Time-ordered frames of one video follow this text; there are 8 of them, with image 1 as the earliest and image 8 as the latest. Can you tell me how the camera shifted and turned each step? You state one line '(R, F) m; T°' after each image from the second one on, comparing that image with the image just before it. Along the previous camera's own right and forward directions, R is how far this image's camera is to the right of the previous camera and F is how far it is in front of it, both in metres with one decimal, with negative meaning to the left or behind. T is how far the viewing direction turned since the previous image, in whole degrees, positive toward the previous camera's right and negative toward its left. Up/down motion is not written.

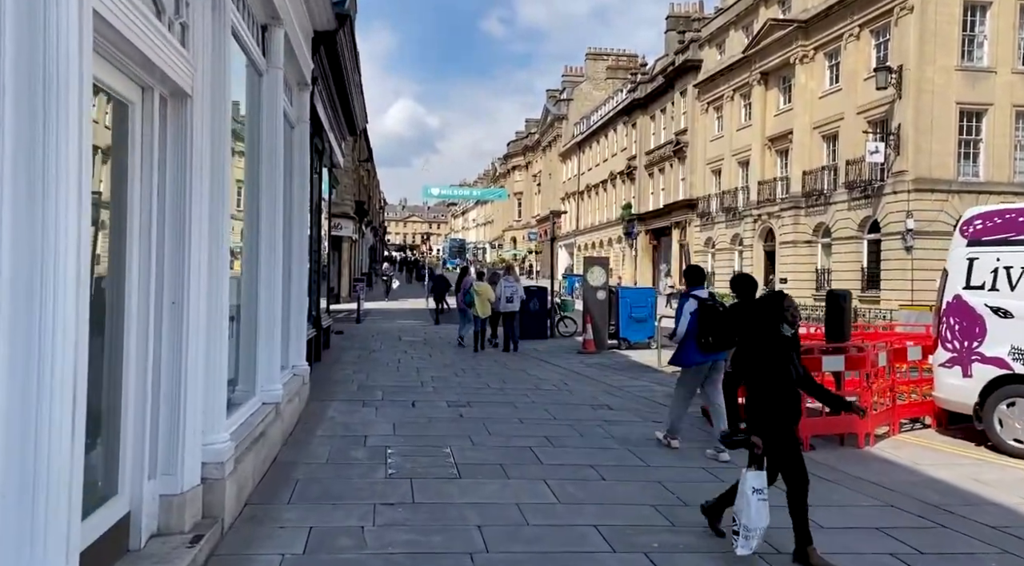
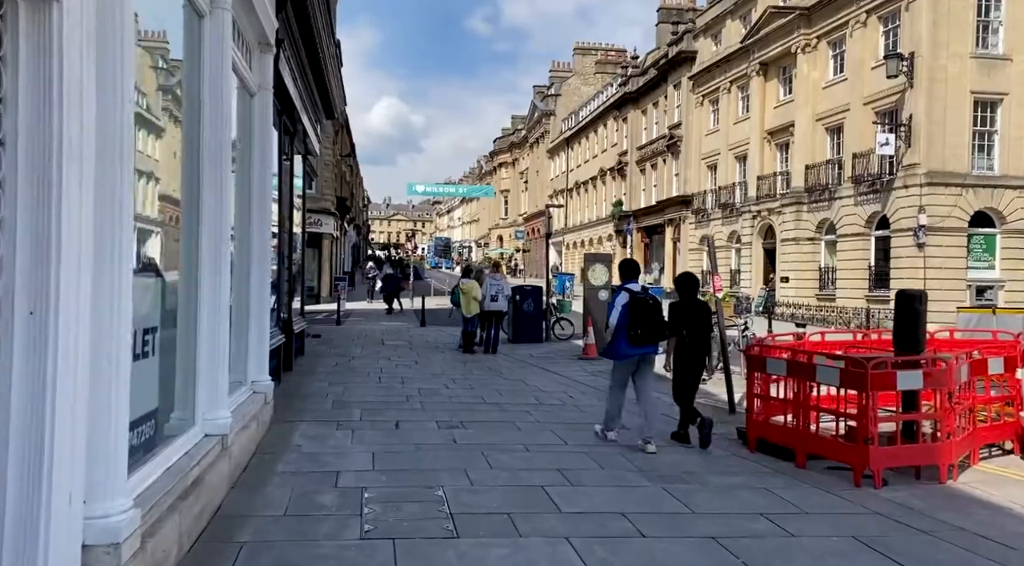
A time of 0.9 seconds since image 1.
(-0.2, +1.5) m; +1°
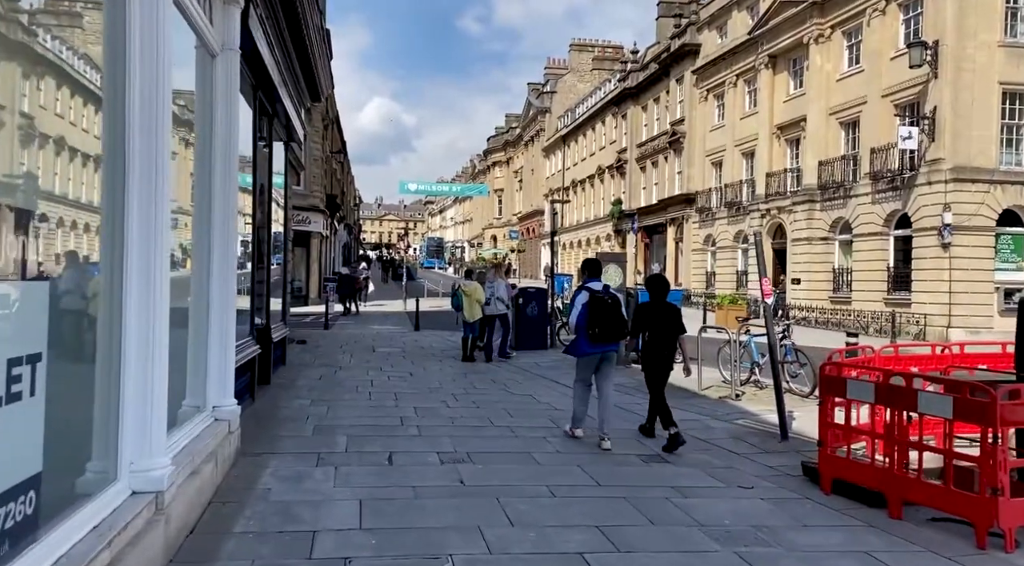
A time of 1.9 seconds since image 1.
(-0.2, +1.4) m; +1°
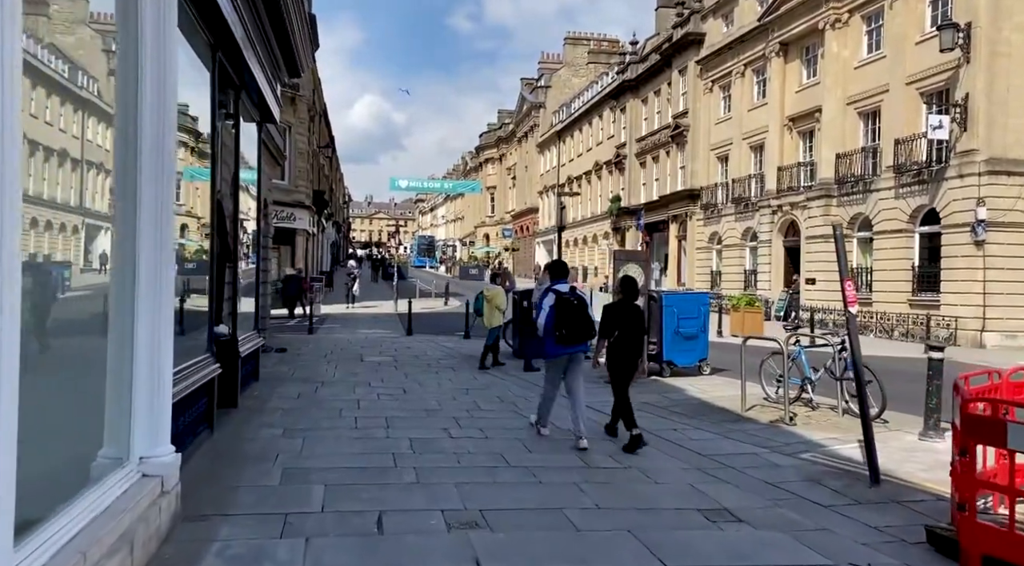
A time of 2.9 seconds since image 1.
(-0.2, +1.7) m; +1°
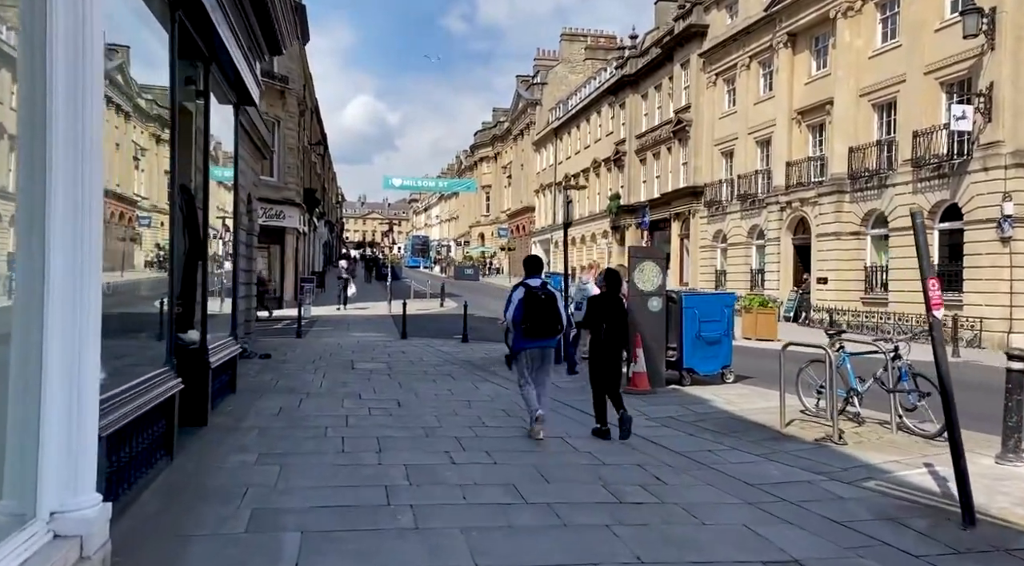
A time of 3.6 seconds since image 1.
(-0.2, +1.1) m; 0°
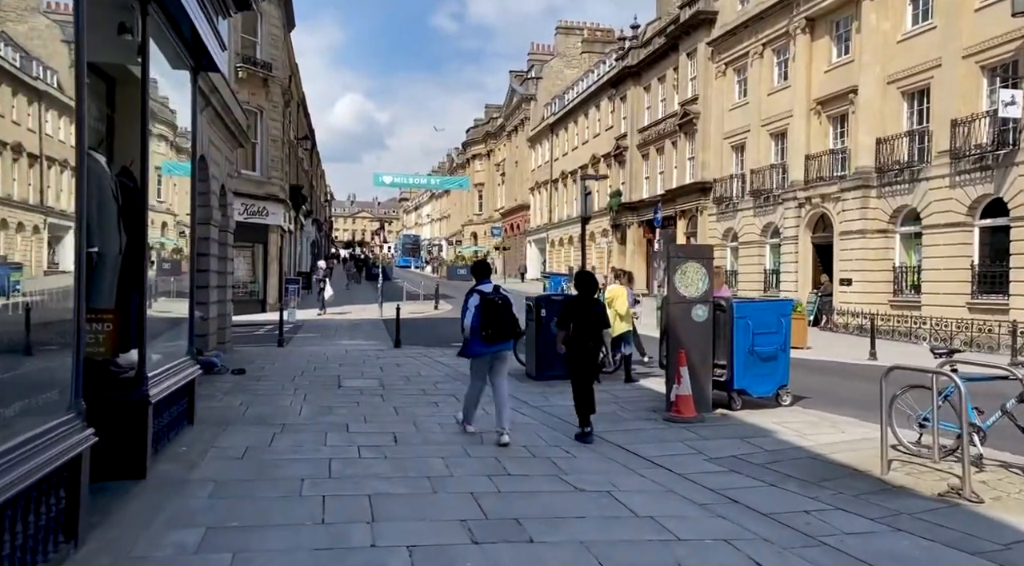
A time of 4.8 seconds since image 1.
(-0.3, +1.9) m; +1°
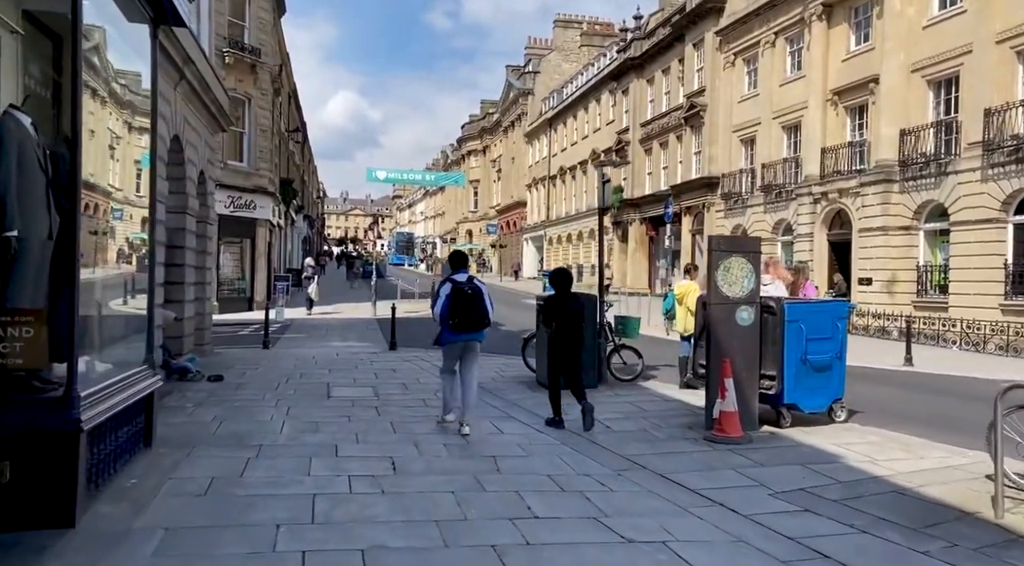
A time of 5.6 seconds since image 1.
(-0.2, +1.3) m; 0°
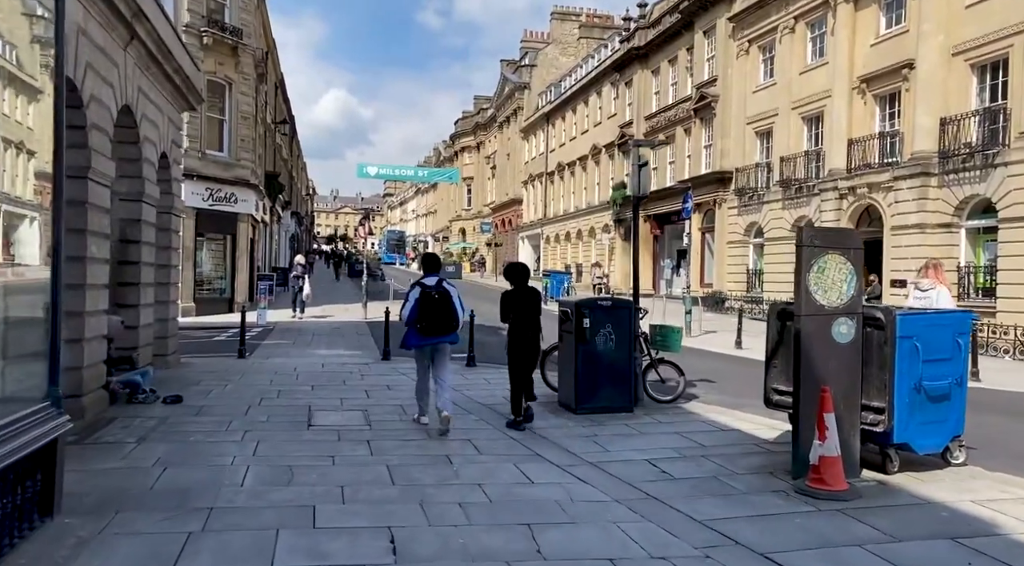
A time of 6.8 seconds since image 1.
(-0.3, +1.9) m; +1°
